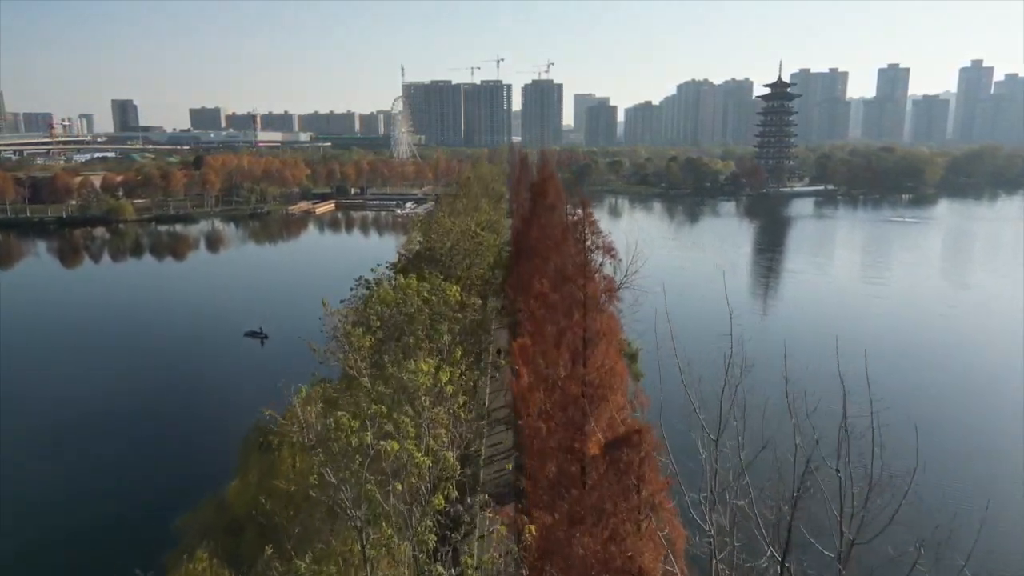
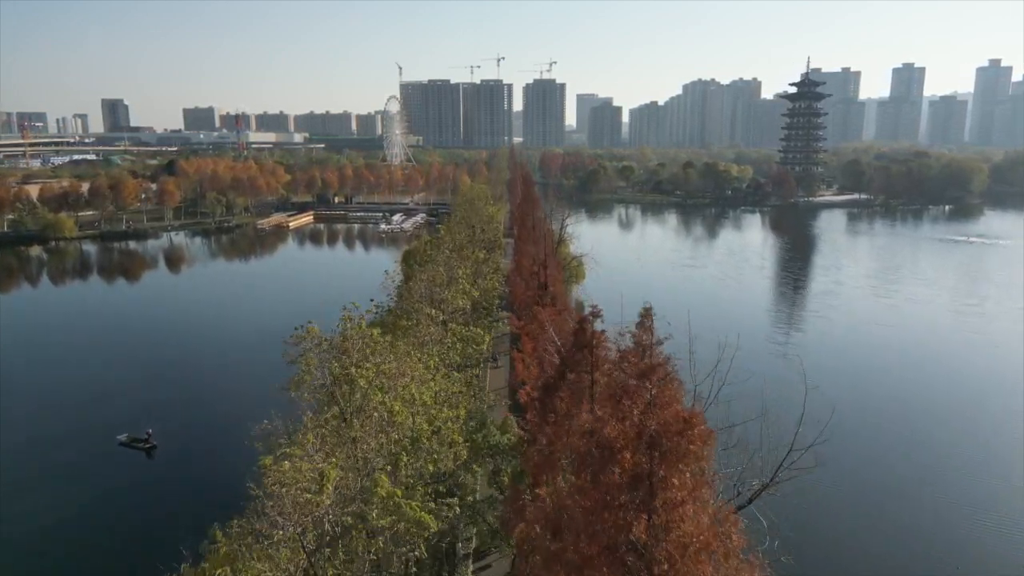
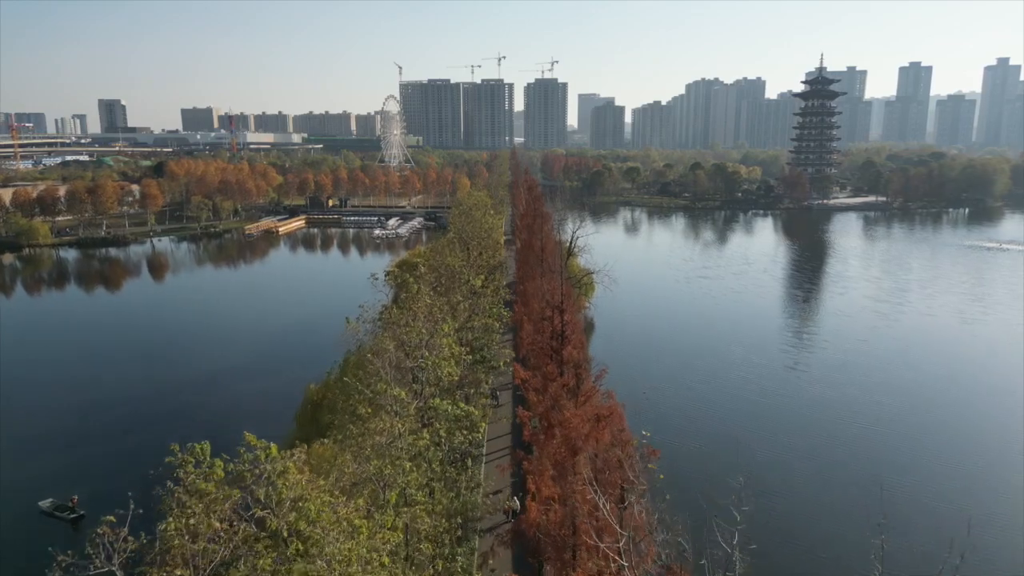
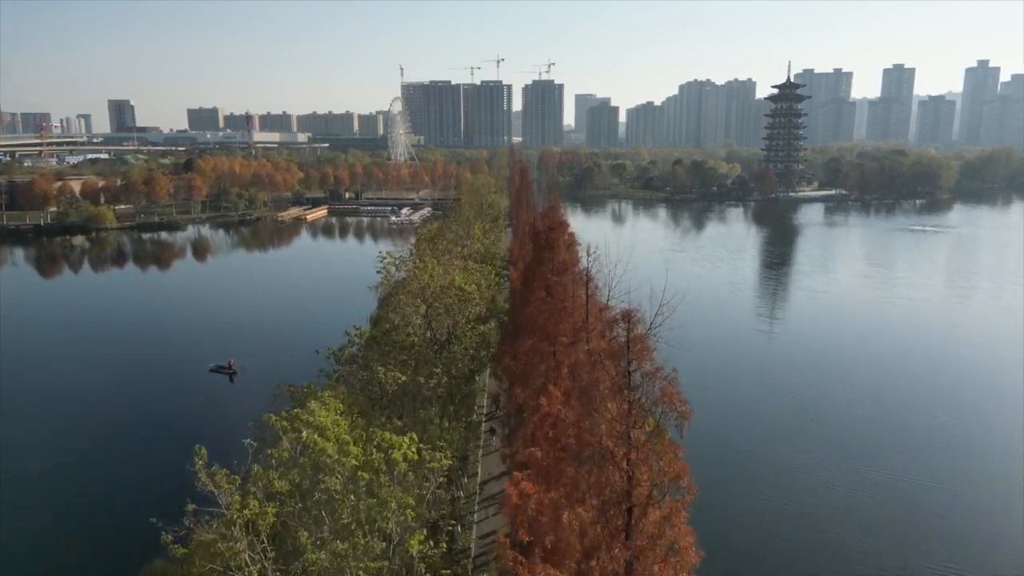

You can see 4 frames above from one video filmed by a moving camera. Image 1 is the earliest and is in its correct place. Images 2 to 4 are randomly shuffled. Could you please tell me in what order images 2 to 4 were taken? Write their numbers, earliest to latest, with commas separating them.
4, 2, 3
